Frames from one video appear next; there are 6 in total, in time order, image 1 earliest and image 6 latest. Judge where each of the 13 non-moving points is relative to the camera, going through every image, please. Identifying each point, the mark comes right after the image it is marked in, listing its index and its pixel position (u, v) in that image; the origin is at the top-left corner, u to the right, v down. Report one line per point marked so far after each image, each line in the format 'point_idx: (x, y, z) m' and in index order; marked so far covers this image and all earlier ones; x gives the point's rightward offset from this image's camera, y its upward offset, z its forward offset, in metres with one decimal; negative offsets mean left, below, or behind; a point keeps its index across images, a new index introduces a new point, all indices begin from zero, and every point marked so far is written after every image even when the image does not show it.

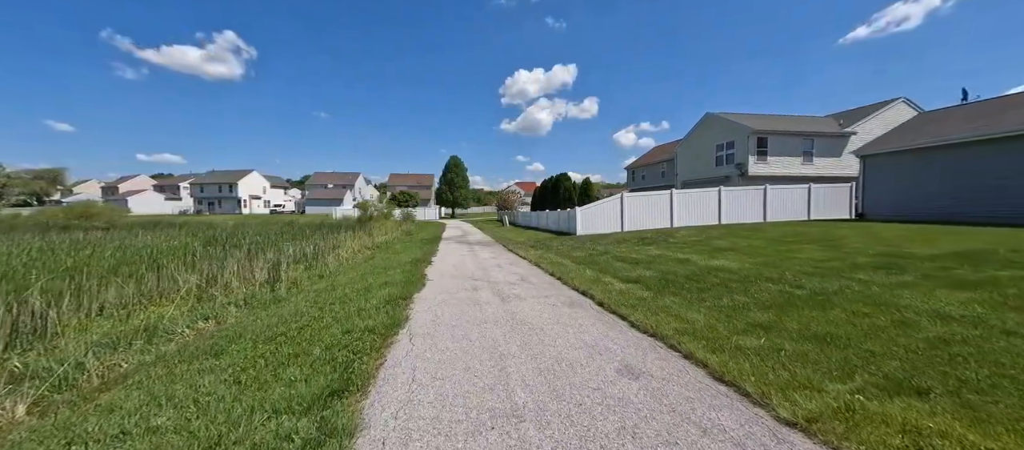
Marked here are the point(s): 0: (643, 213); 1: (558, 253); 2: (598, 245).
0: (+5.9, +0.5, +16.0) m
1: (+1.3, -0.8, +10.5) m
2: (+2.8, -0.7, +11.8) m
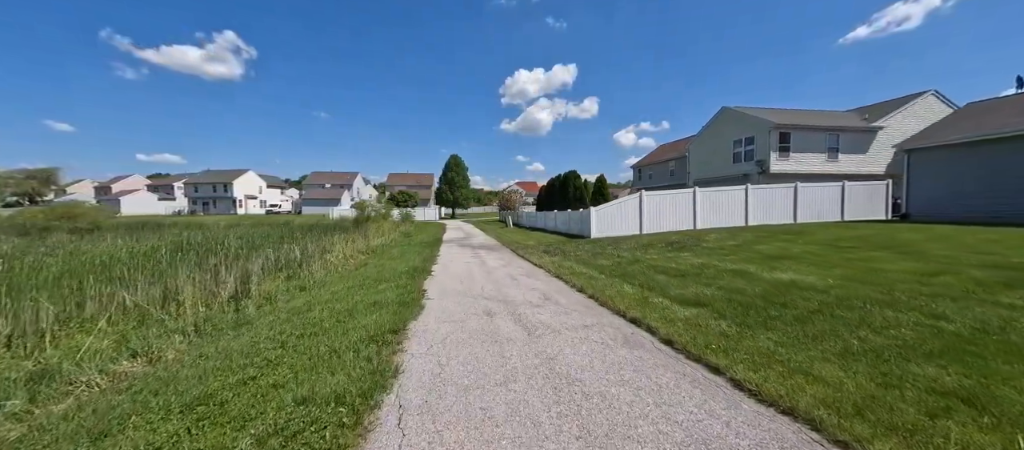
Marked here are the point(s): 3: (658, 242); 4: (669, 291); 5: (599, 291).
0: (+6.2, +0.4, +14.6) m
1: (+1.6, -0.9, +9.1) m
2: (+3.1, -0.7, +10.4) m
3: (+4.6, -0.6, +11.3) m
4: (+2.4, -1.0, +5.4) m
5: (+1.4, -1.1, +5.7) m
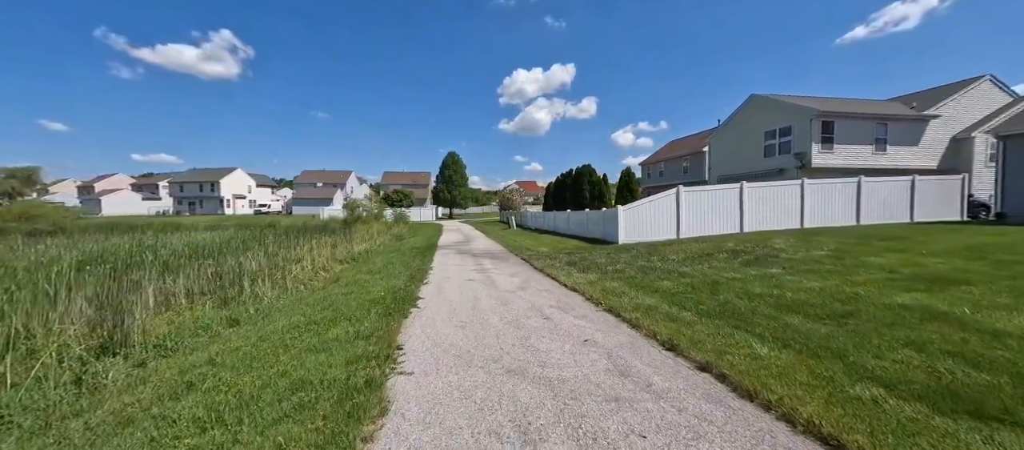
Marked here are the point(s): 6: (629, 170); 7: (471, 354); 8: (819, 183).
0: (+6.6, +0.4, +12.1) m
1: (+2.0, -1.0, +6.6) m
2: (+3.5, -0.8, +7.8) m
3: (+5.0, -0.6, +8.8) m
4: (+2.8, -1.1, +2.9) m
5: (+1.8, -1.2, +3.1) m
6: (+5.3, +2.5, +15.9) m
7: (-0.4, -1.2, +3.4) m
8: (+11.1, +1.5, +12.9) m
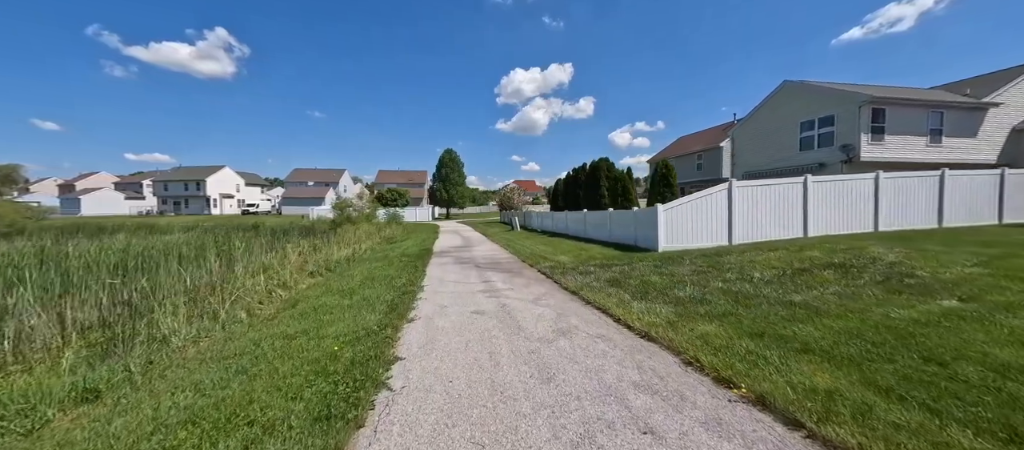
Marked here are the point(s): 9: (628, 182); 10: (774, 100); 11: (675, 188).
0: (+6.9, +0.3, +9.8) m
1: (+2.4, -1.1, +4.3) m
2: (+3.9, -0.9, +5.5) m
3: (+5.4, -0.7, +6.5) m
4: (+3.2, -1.2, +0.6) m
5: (+2.2, -1.2, +0.8) m
6: (+5.6, +2.4, +13.6) m
7: (0.0, -1.3, +1.1) m
8: (+11.5, +1.5, +10.6) m
9: (+4.9, +1.8, +16.1) m
10: (+14.7, +7.0, +19.9) m
11: (+6.2, +1.4, +14.0) m
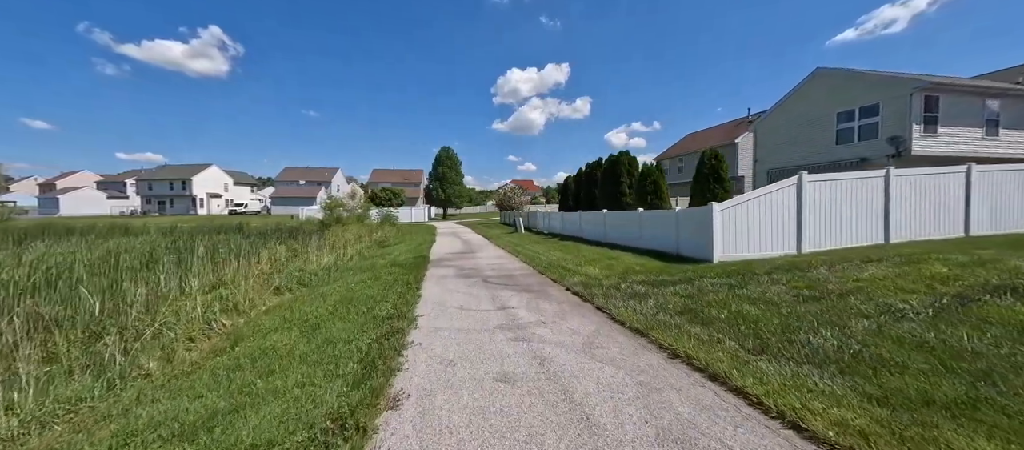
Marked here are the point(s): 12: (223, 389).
0: (+7.3, +0.2, +8.0) m
1: (+2.8, -1.2, +2.4) m
2: (+4.3, -1.0, +3.6) m
3: (+5.8, -0.8, +4.6) m
4: (+3.7, -1.3, -1.3) m
5: (+2.7, -1.3, -1.1) m
6: (+6.0, +2.3, +11.7) m
7: (+0.5, -1.4, -0.9) m
8: (+11.9, +1.4, +8.8) m
9: (+5.2, +1.7, +14.3) m
10: (+15.0, +6.9, +18.1) m
11: (+6.6, +1.3, +12.1) m
12: (-2.6, -1.5, +3.3) m
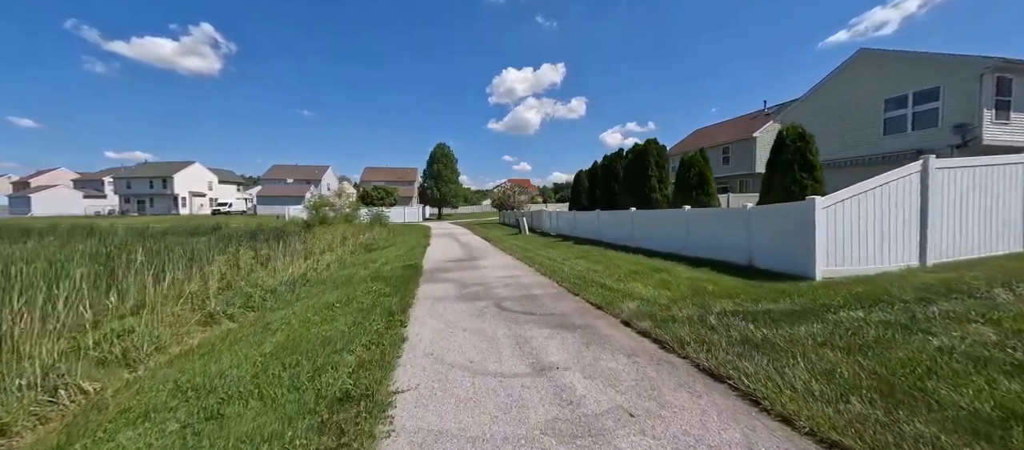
0: (+7.6, +0.1, +5.9) m
1: (+3.2, -1.2, +0.3) m
2: (+4.7, -1.0, +1.6) m
3: (+6.2, -0.9, +2.6) m
4: (+4.1, -1.3, -3.4) m
5: (+3.1, -1.4, -3.2) m
6: (+6.3, +2.2, +9.7) m
7: (+1.0, -1.4, -3.0) m
8: (+12.2, +1.3, +6.8) m
9: (+5.5, +1.6, +12.2) m
10: (+15.2, +6.9, +16.2) m
11: (+6.9, +1.3, +10.1) m
12: (-2.2, -1.5, +1.2) m
